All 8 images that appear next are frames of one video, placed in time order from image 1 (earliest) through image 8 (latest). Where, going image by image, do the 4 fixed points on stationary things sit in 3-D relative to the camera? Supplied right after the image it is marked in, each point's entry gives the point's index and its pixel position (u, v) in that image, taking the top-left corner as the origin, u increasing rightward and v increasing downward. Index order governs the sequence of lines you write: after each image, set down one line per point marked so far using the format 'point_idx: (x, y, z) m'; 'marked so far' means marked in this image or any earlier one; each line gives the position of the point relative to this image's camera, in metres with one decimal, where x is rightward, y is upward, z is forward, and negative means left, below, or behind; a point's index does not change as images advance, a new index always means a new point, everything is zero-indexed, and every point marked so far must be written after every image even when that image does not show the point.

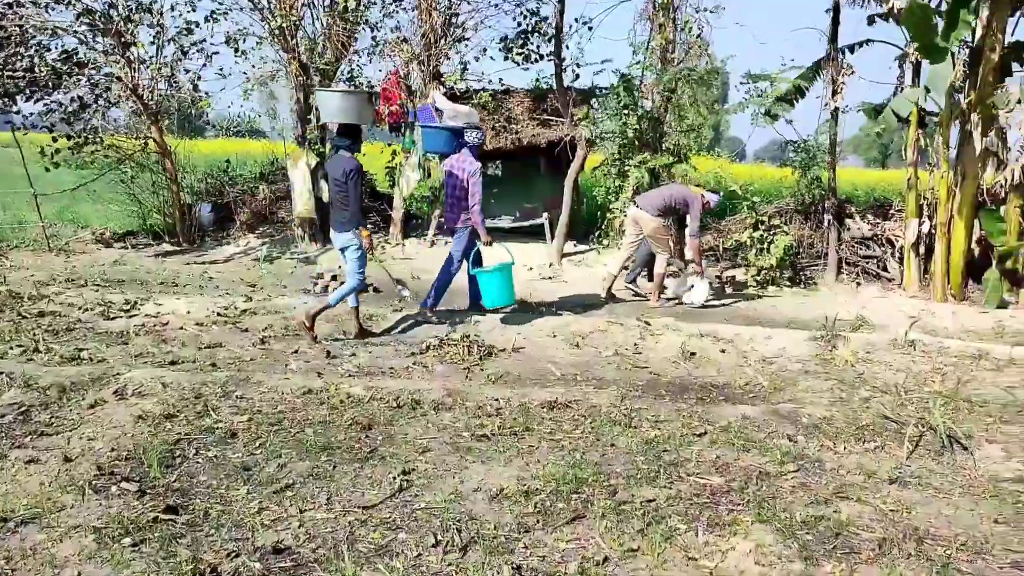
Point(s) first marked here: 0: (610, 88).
0: (+1.2, +2.5, +11.5) m
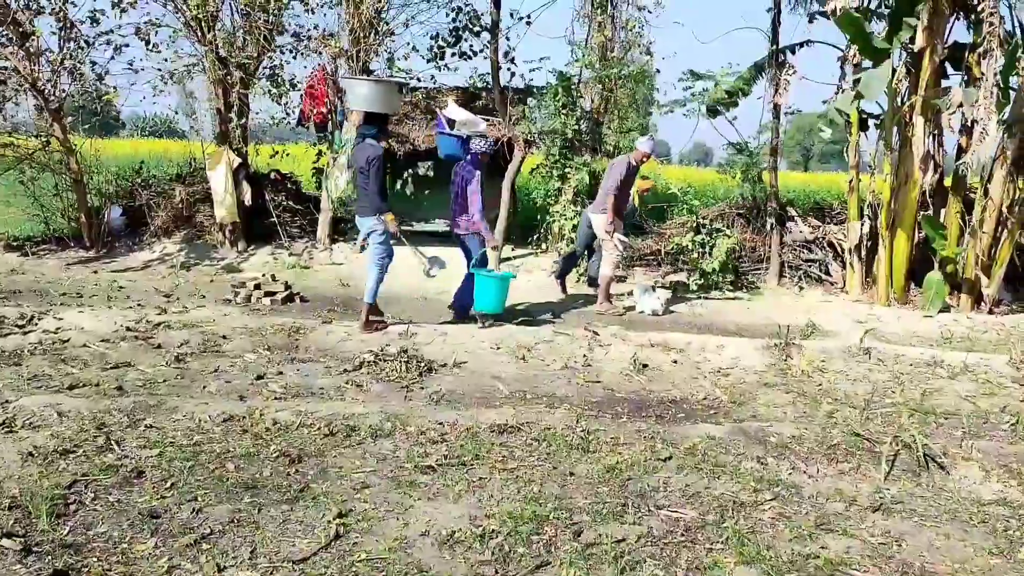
0: (+0.4, +2.5, +11.1) m
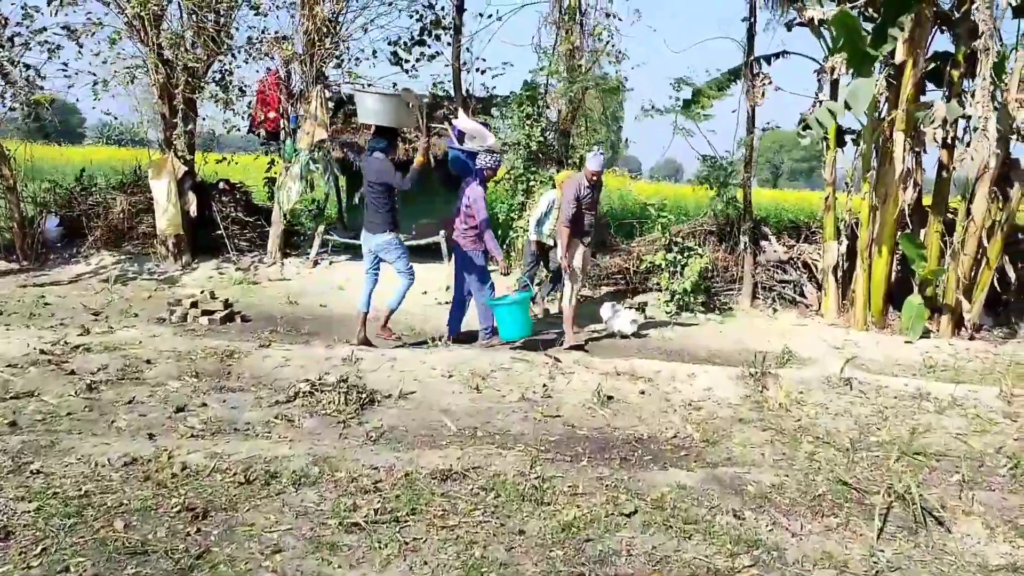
0: (0.0, +2.2, +10.6) m
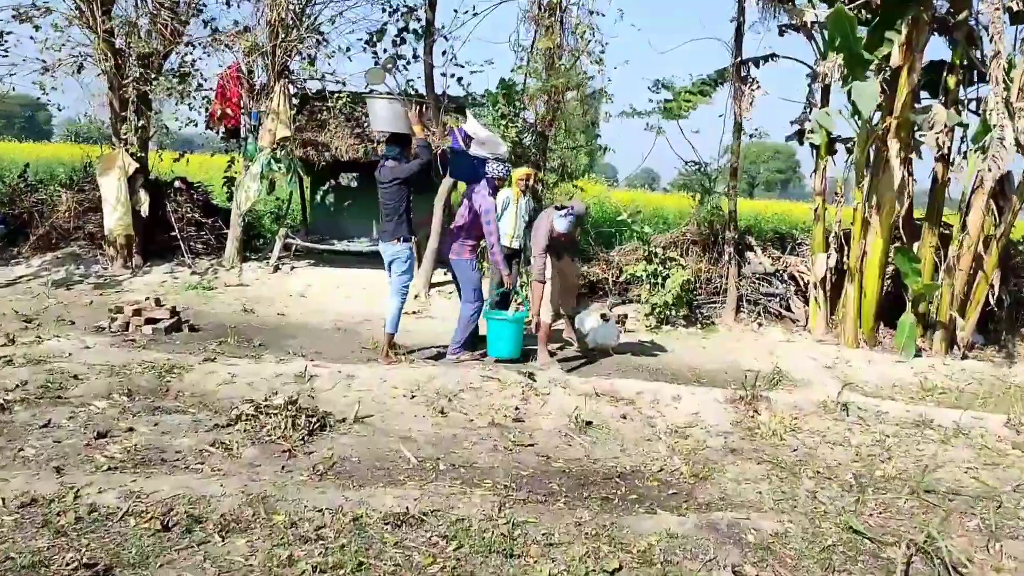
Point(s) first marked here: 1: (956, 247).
0: (-0.3, +2.1, +10.1) m
1: (+4.3, +0.4, +8.8) m
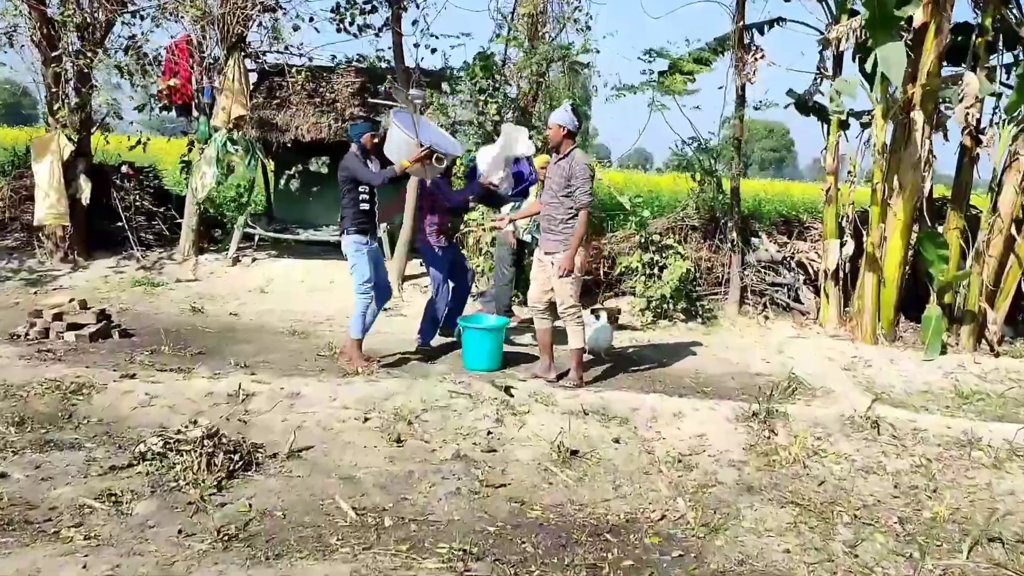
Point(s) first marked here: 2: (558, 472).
0: (-0.5, +2.2, +9.1) m
1: (+4.1, +0.5, +7.8) m
2: (+0.2, -0.9, +4.3) m
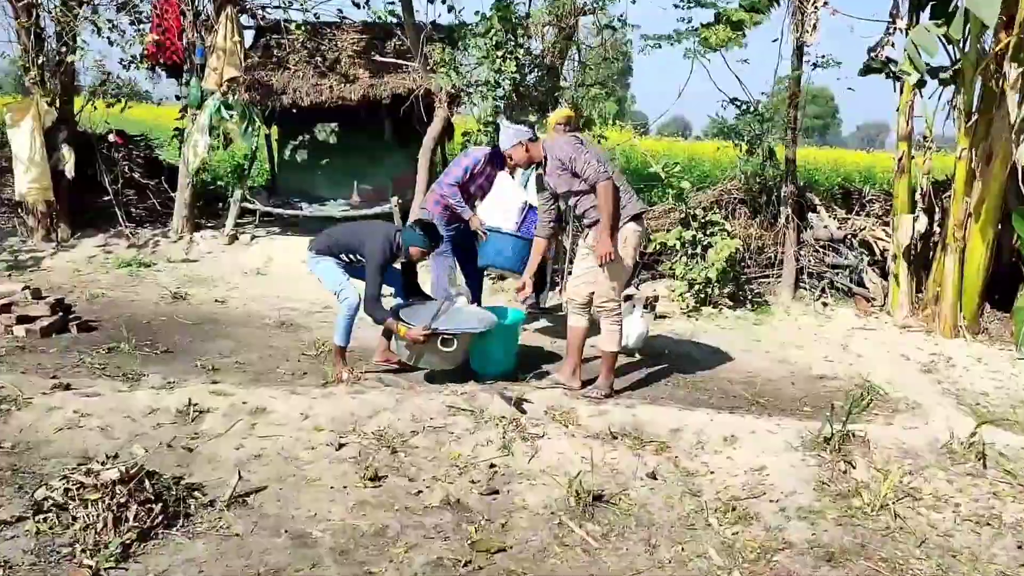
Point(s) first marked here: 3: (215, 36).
0: (-0.3, +2.4, +8.0) m
1: (+4.3, +0.6, +6.6) m
2: (+0.2, -0.9, +3.3) m
3: (-2.7, +2.3, +8.4) m
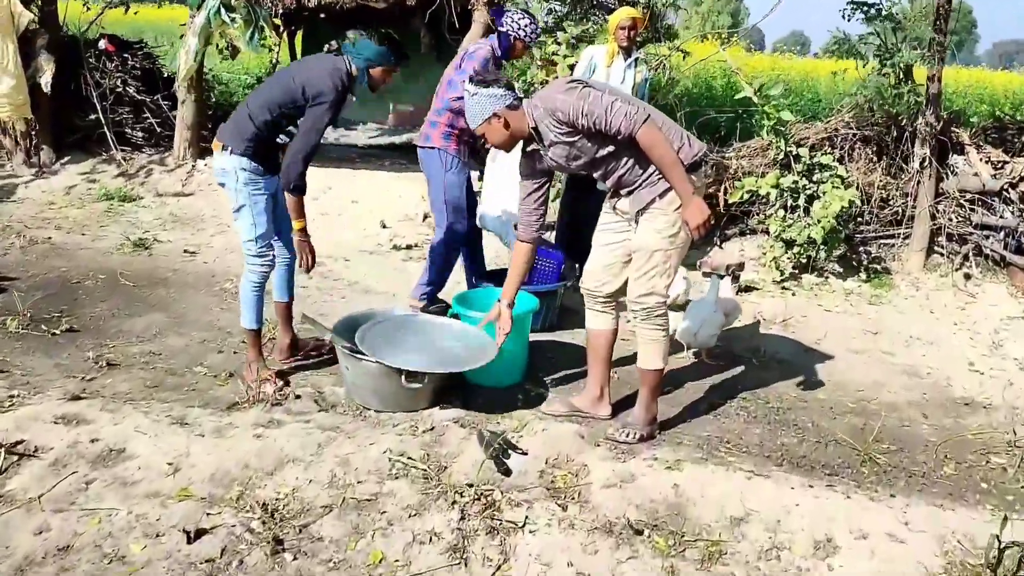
0: (+0.1, +2.7, +6.2) m
1: (+4.4, +0.6, +4.6) m
2: (0.0, -1.0, +1.8) m
3: (-2.3, +2.8, +6.9) m
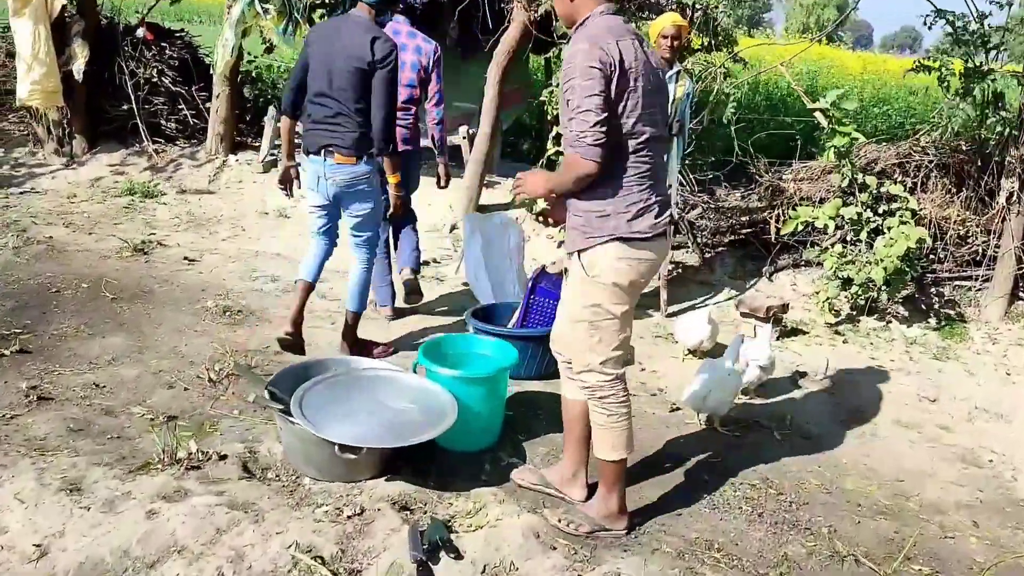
0: (+0.4, +2.5, +5.6) m
1: (+4.4, +0.2, +3.6) m
2: (-0.3, -1.2, +1.3) m
3: (-1.9, +2.8, +6.5) m
